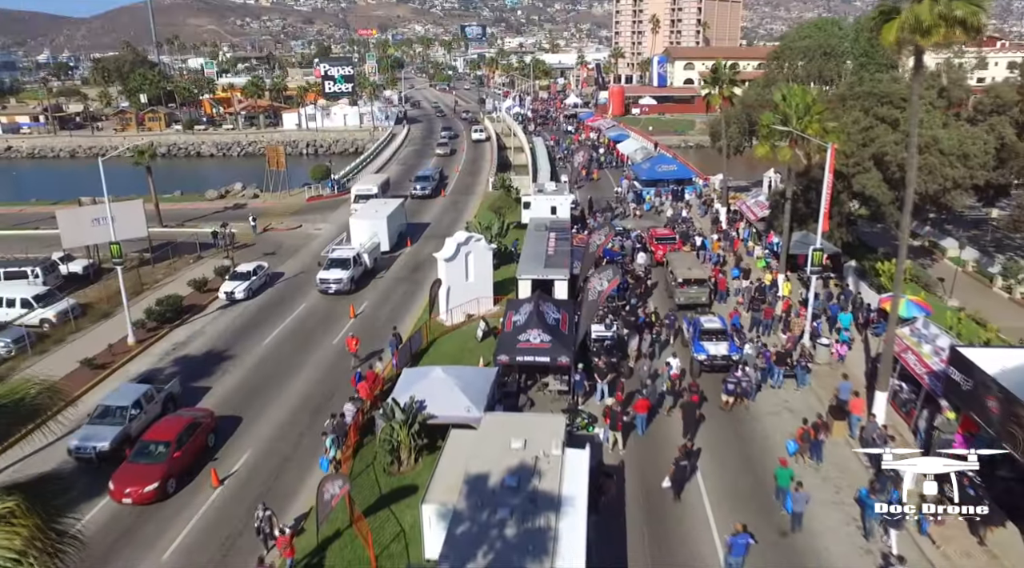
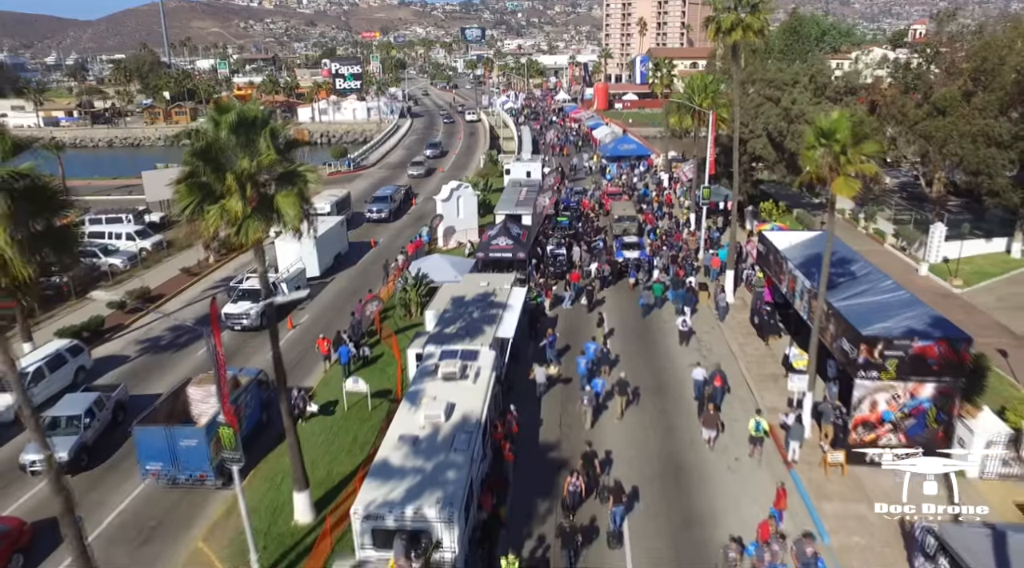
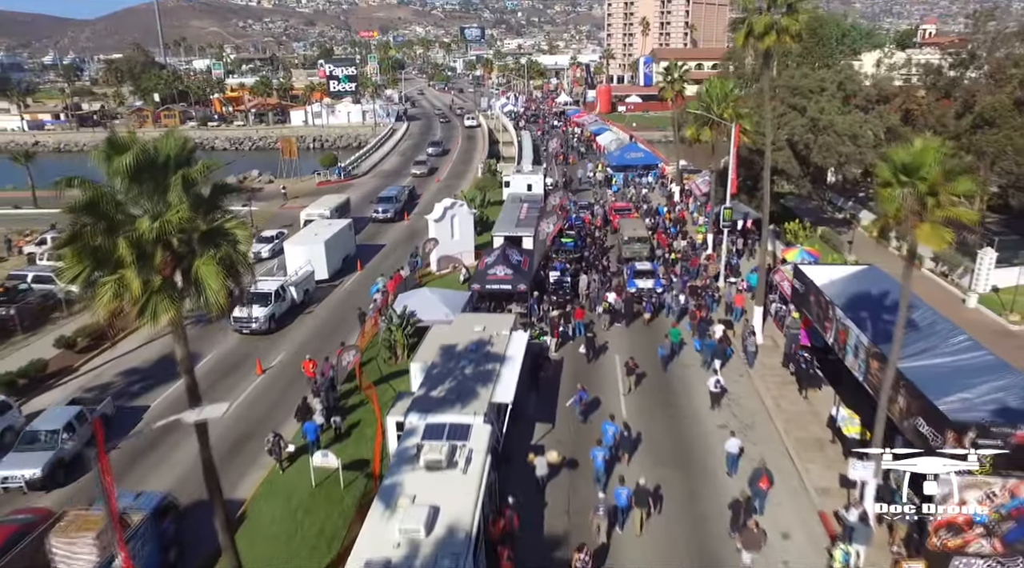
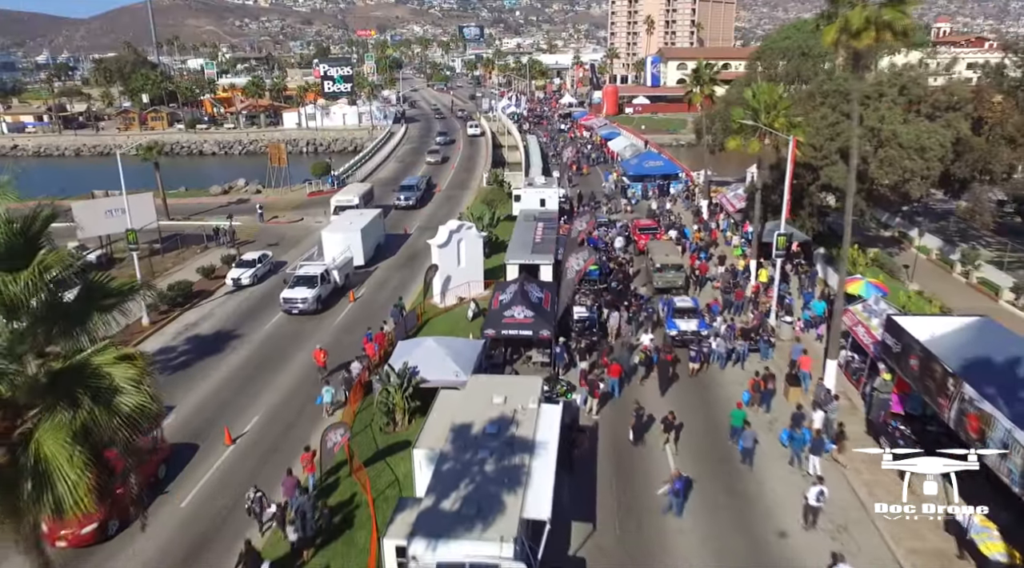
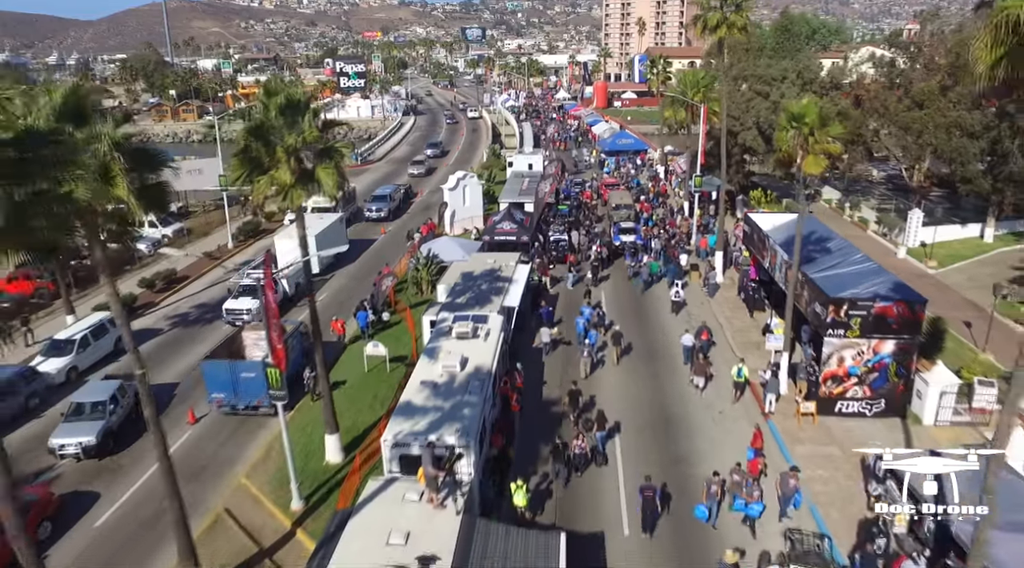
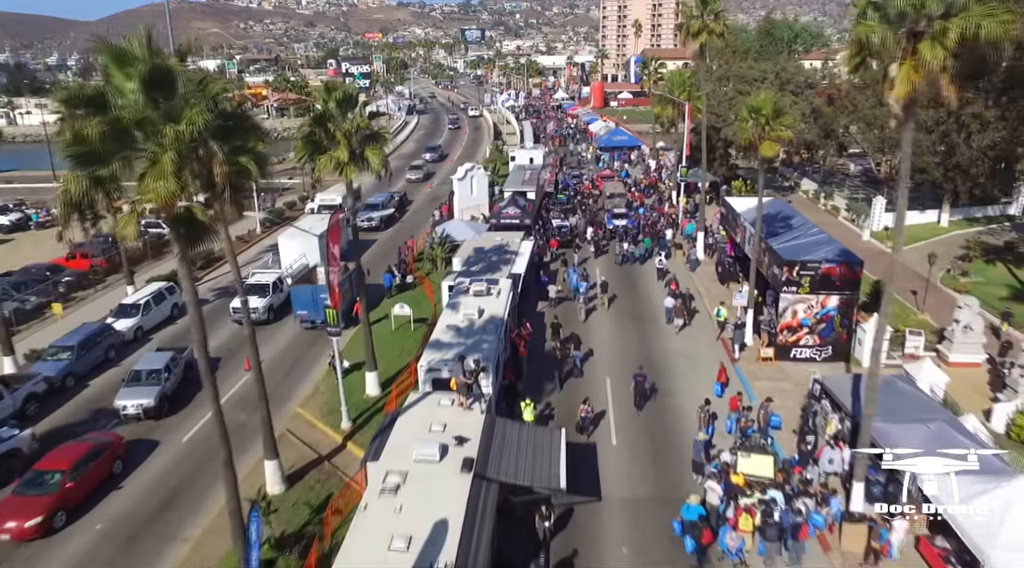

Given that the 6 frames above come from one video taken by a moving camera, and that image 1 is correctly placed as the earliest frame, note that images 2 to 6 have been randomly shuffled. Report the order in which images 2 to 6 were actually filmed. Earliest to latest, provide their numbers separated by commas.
4, 3, 2, 5, 6
